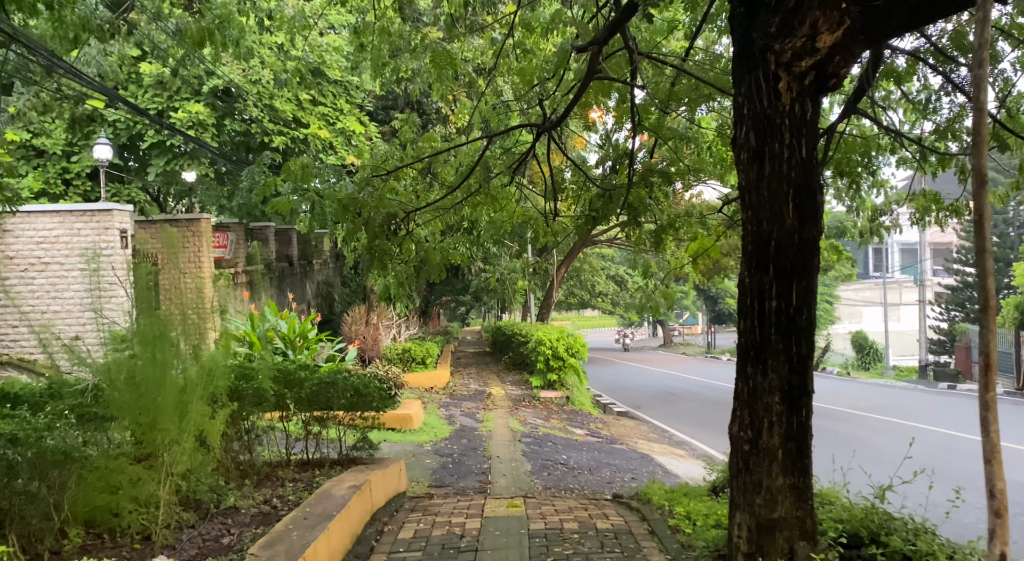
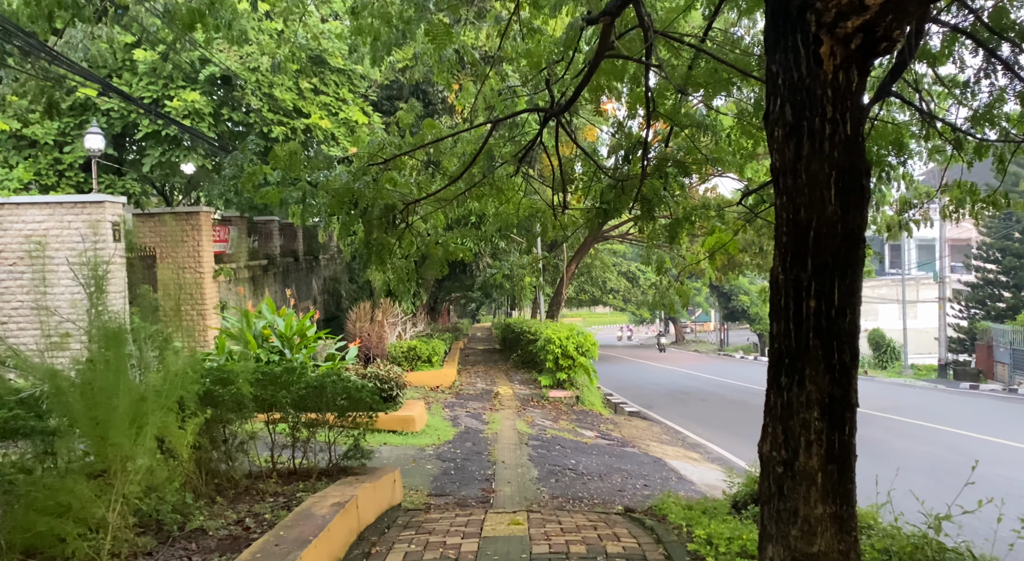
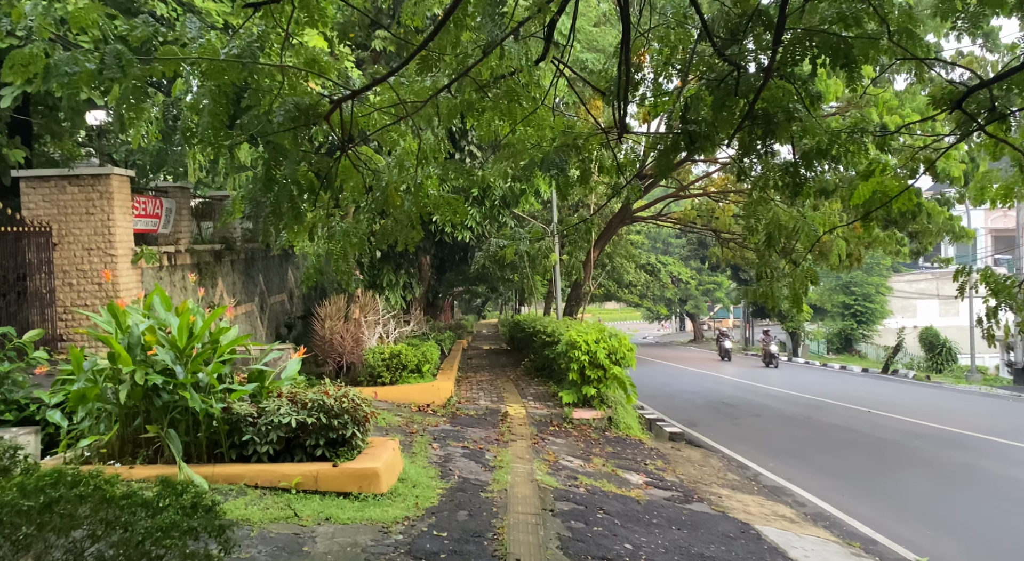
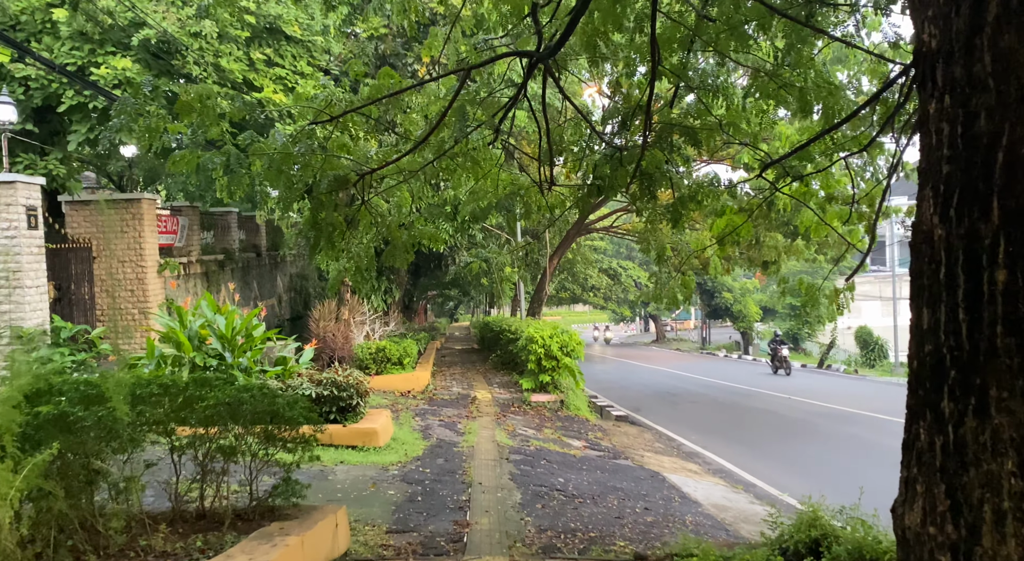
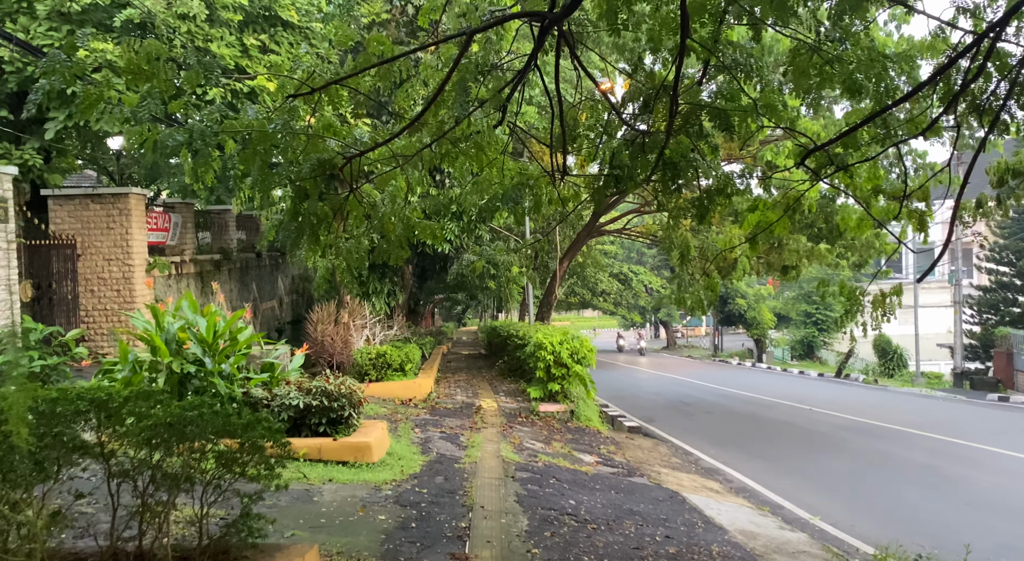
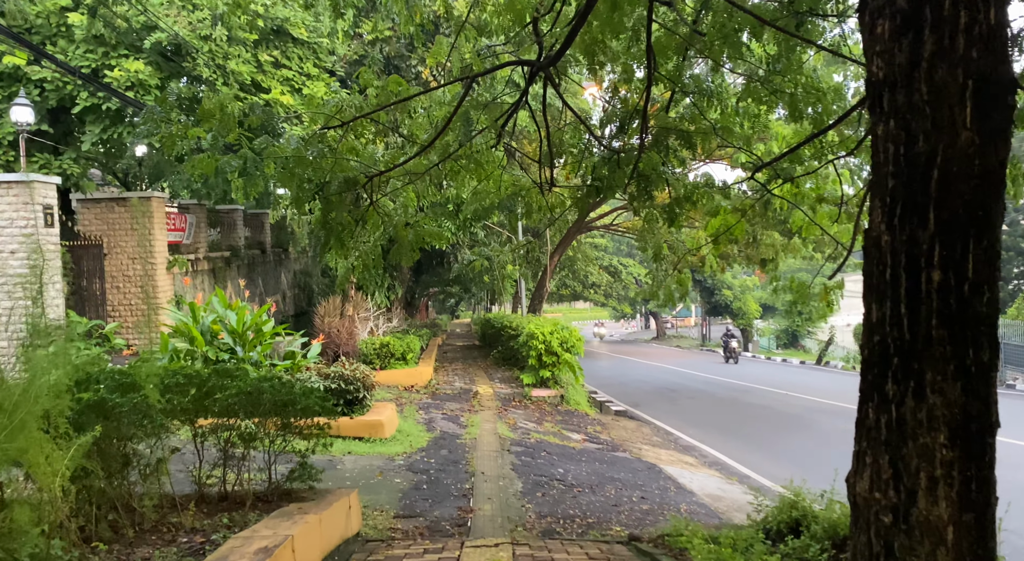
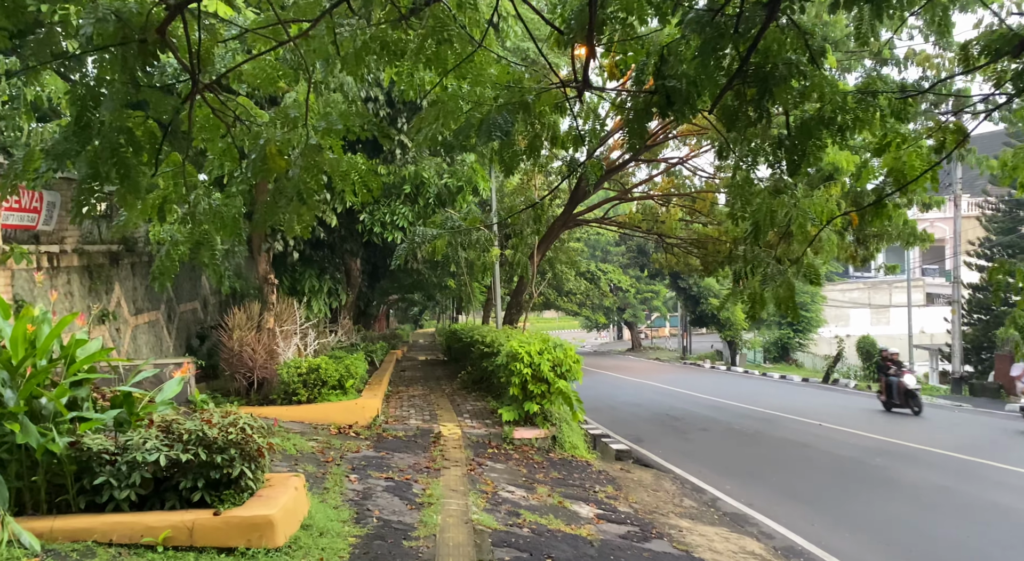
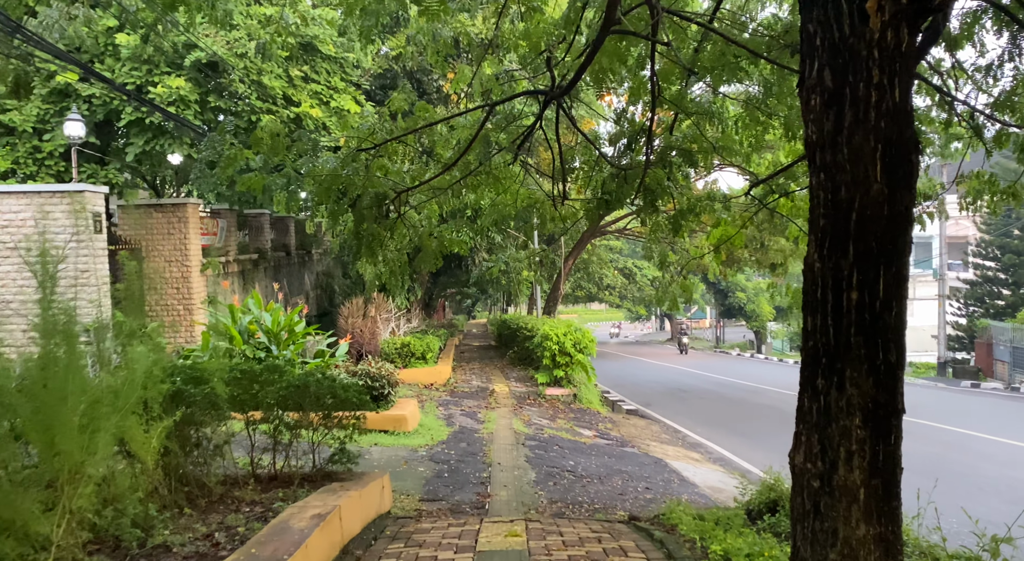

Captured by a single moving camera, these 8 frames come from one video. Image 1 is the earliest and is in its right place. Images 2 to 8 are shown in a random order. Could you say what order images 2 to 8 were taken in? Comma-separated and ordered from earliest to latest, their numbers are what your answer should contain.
2, 8, 6, 4, 5, 3, 7
